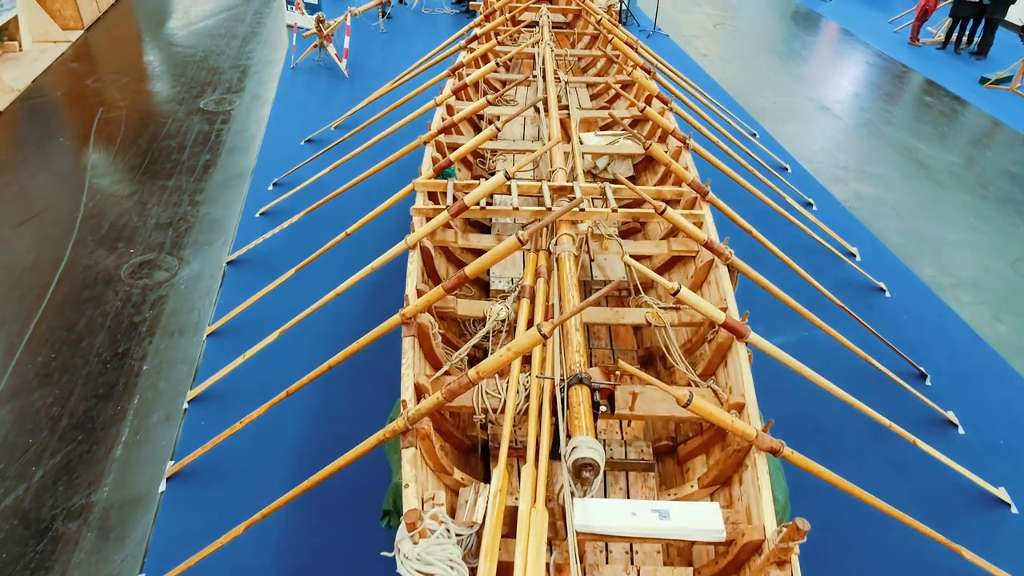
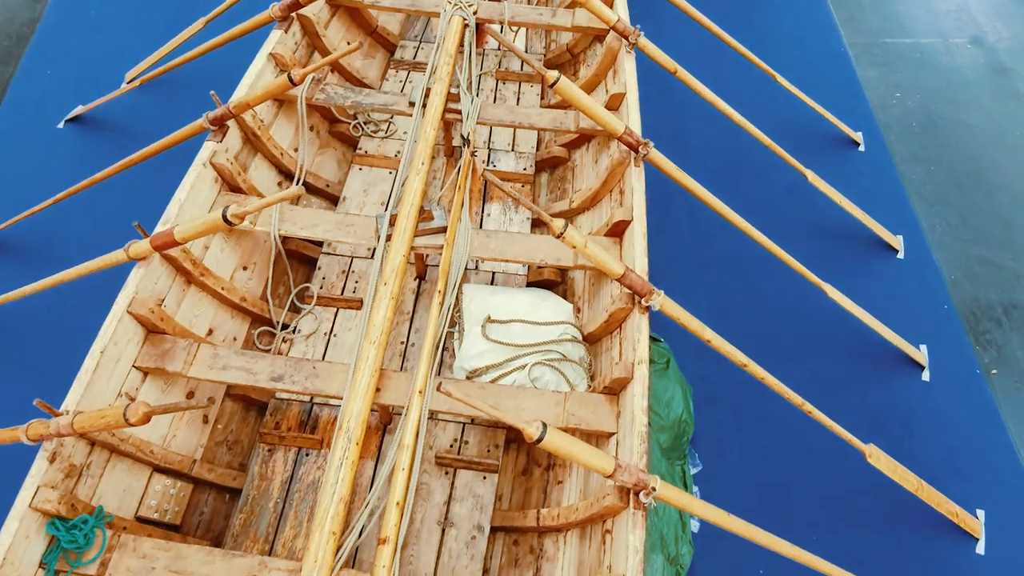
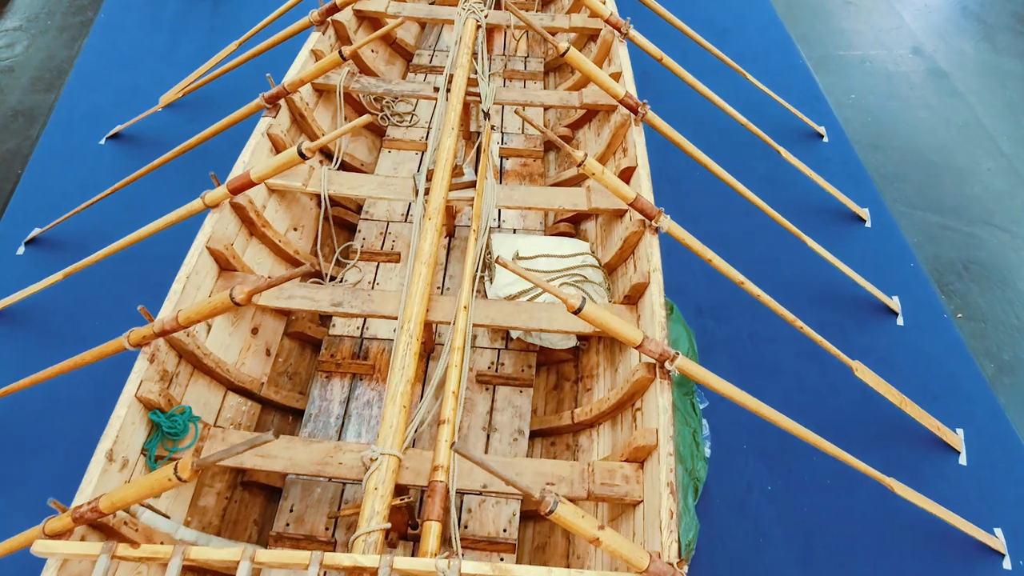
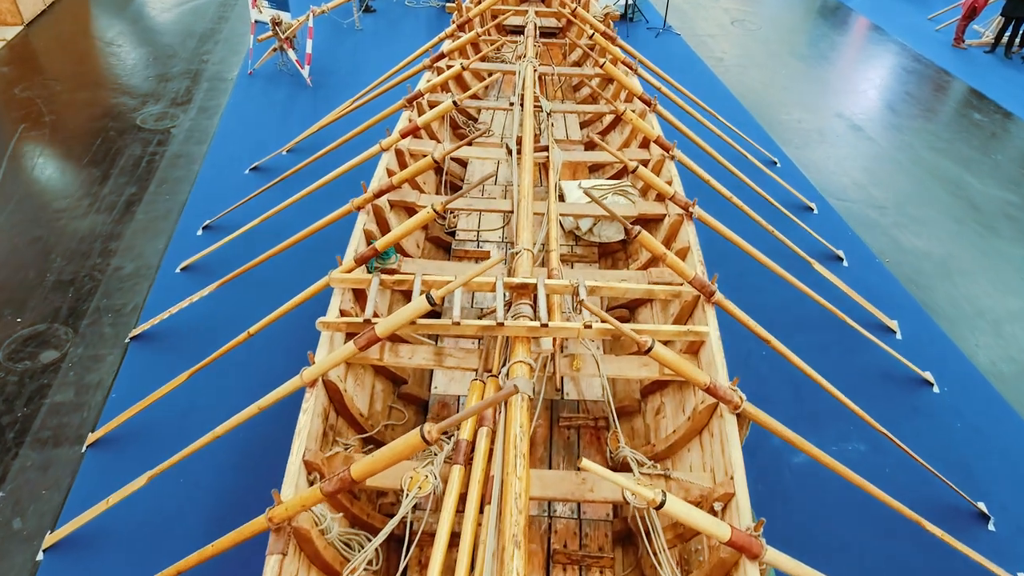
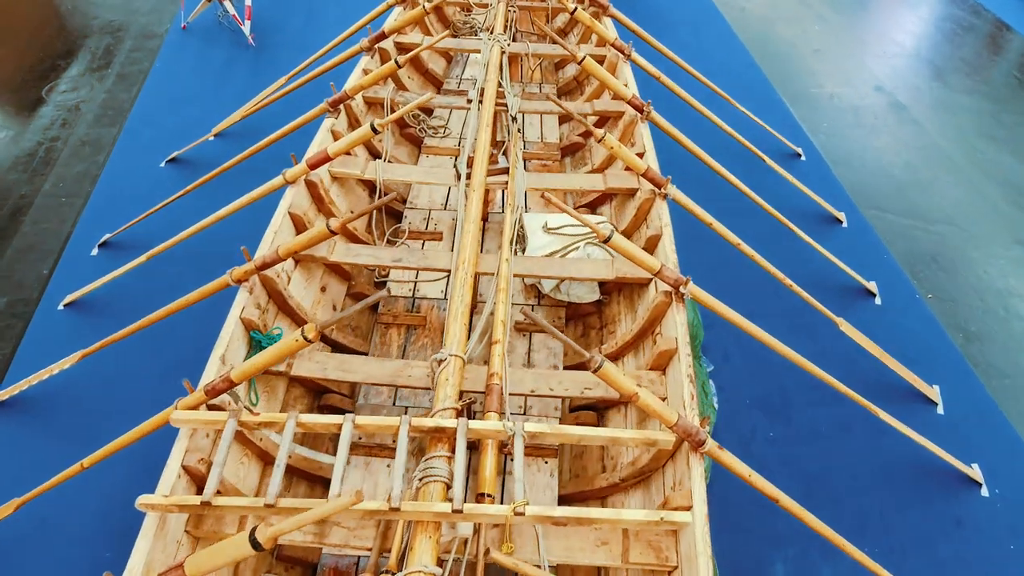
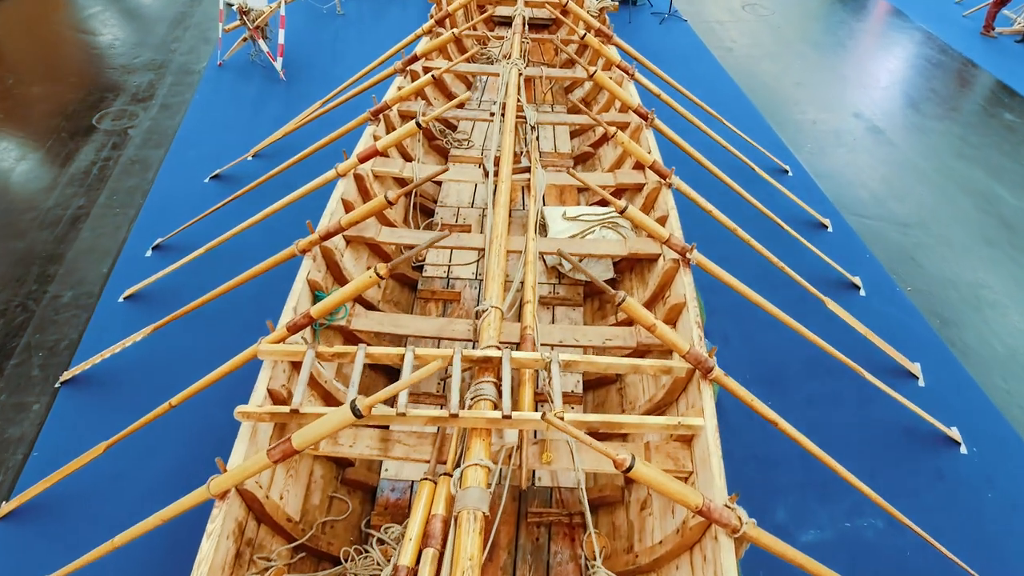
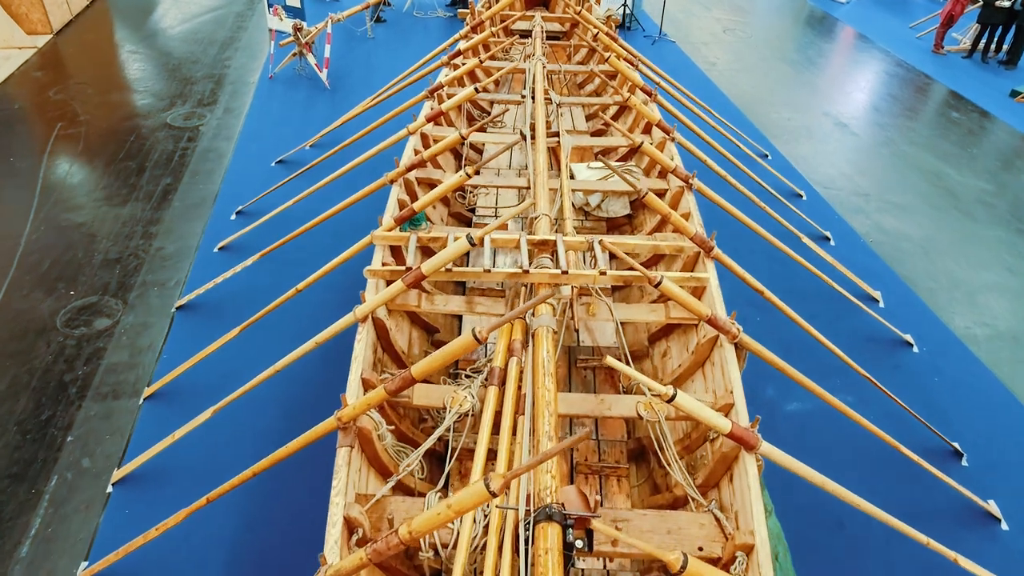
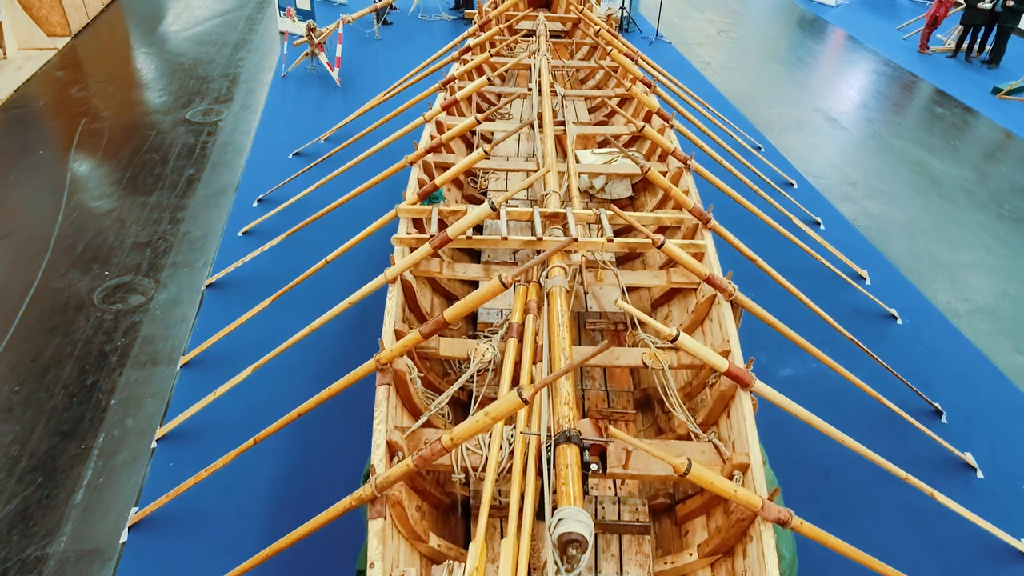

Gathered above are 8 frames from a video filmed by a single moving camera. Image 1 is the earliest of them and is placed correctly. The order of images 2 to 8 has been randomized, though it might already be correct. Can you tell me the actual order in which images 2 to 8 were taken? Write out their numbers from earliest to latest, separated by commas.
8, 7, 4, 6, 5, 3, 2
